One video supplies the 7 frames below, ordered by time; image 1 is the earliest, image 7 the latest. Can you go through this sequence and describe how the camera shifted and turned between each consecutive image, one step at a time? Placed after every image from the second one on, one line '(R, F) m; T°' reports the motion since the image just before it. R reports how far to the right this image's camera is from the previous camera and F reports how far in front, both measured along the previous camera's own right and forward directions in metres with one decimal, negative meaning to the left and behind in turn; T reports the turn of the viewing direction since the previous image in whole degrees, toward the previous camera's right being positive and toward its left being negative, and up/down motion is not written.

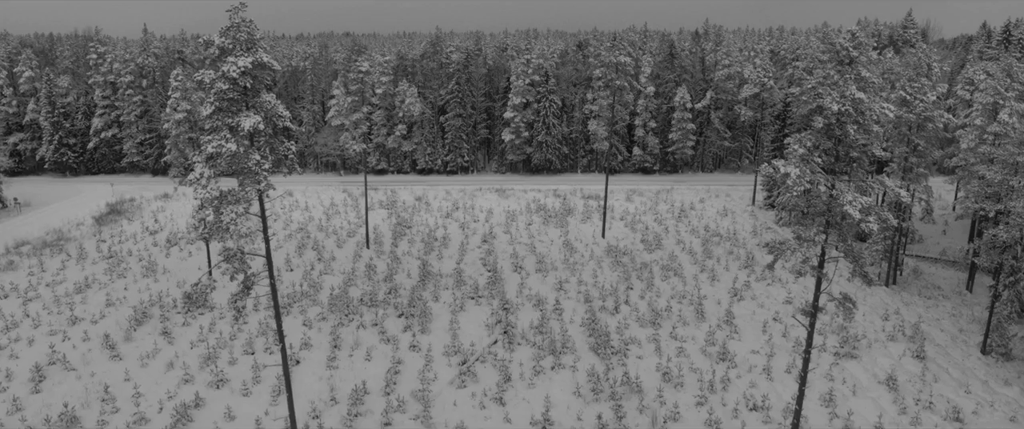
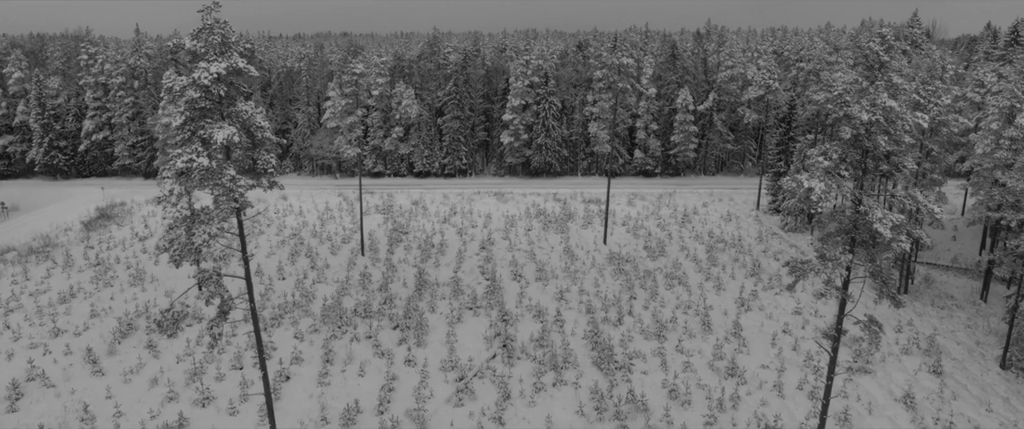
(0.0, +0.8) m; 0°
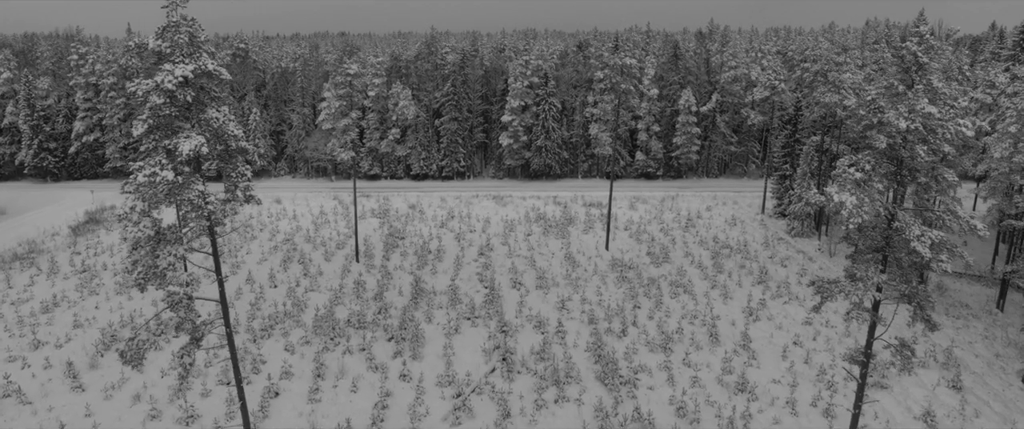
(0.0, +0.9) m; 0°
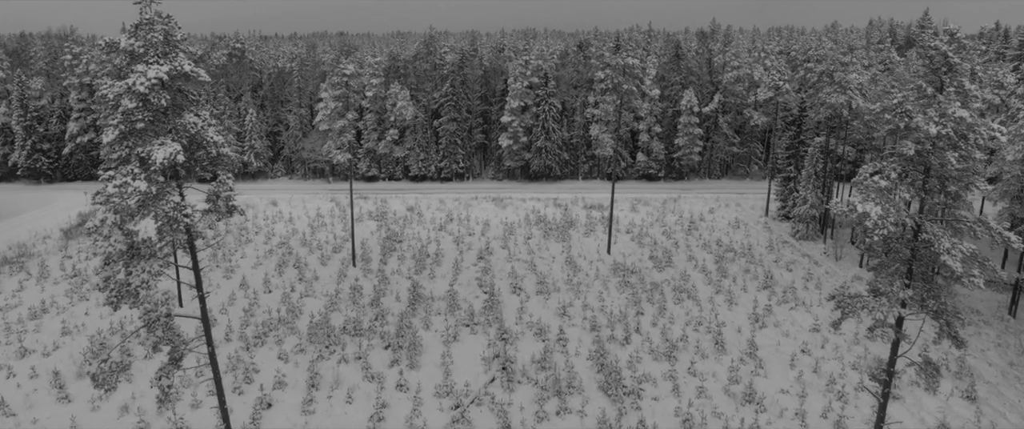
(0.0, +0.6) m; 0°
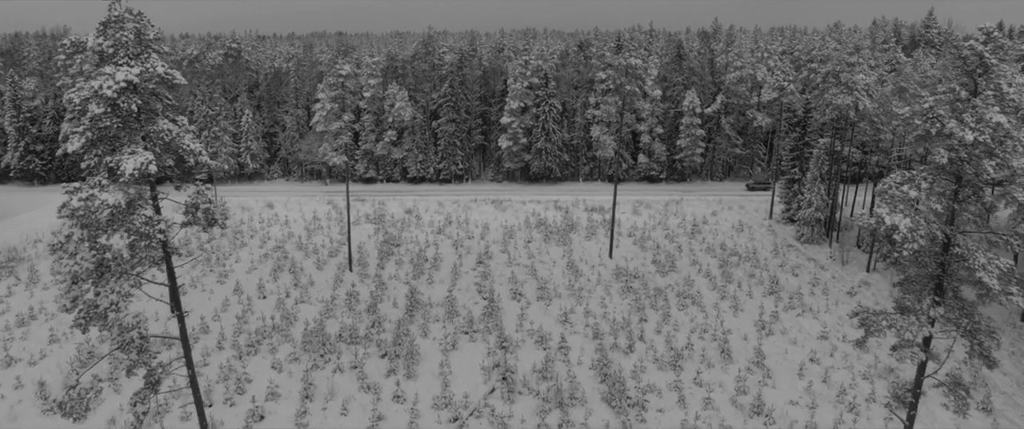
(0.0, +0.6) m; 0°
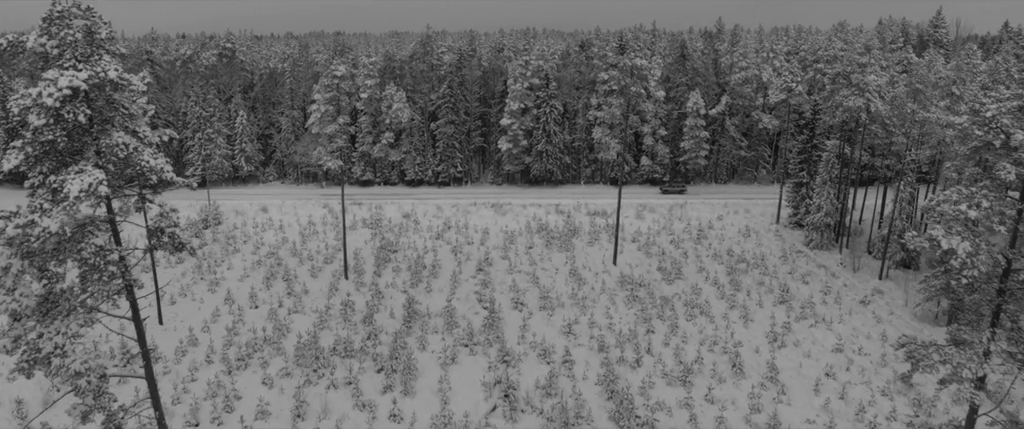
(-0.1, +0.9) m; 0°
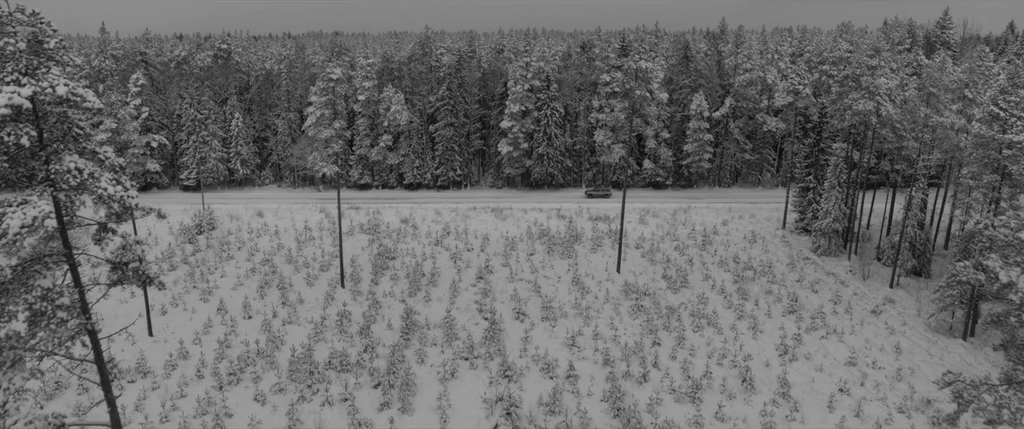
(-0.1, +0.7) m; 0°
